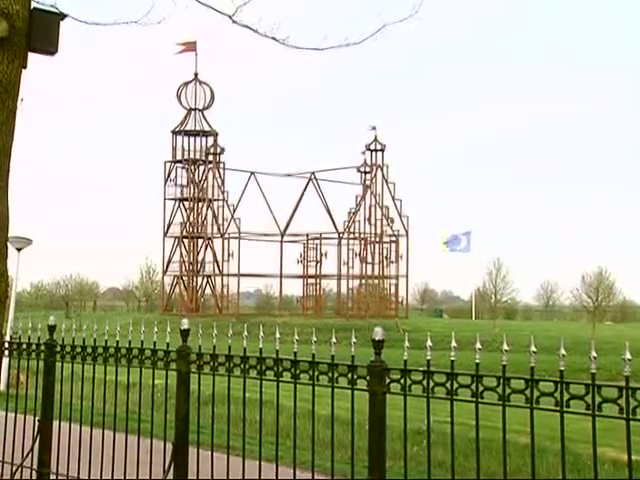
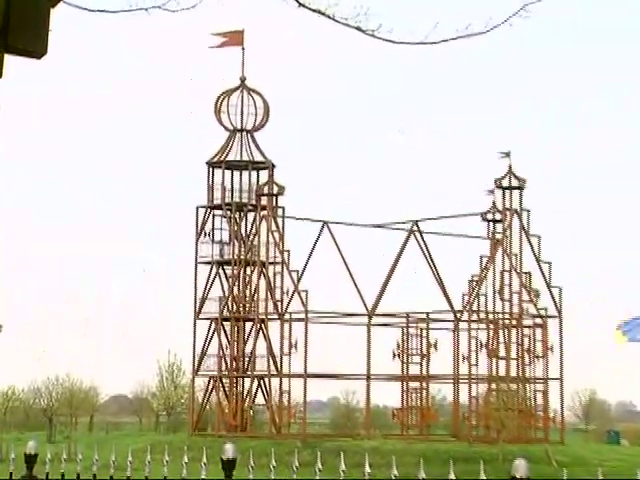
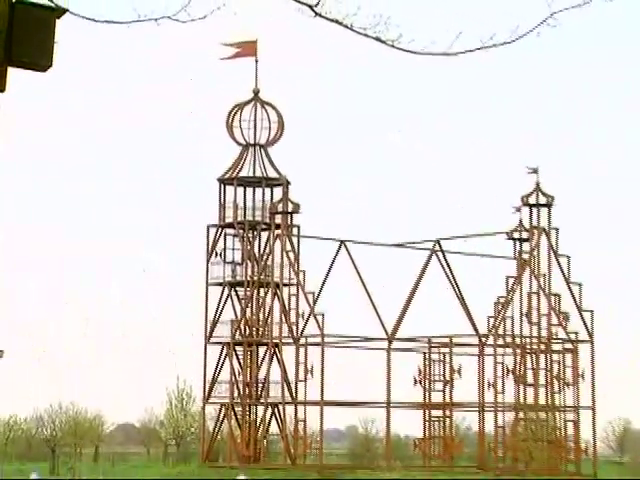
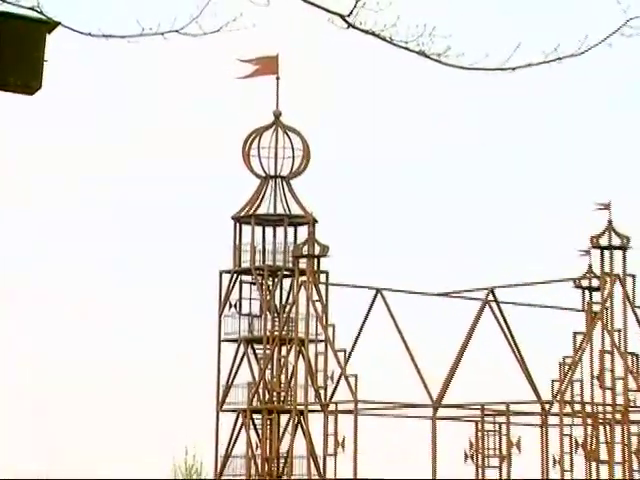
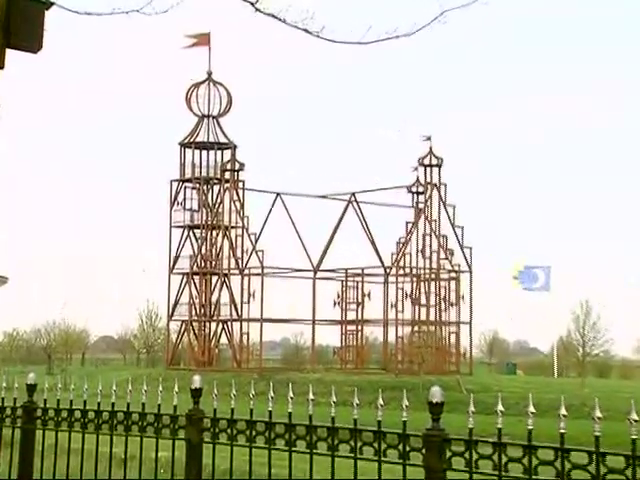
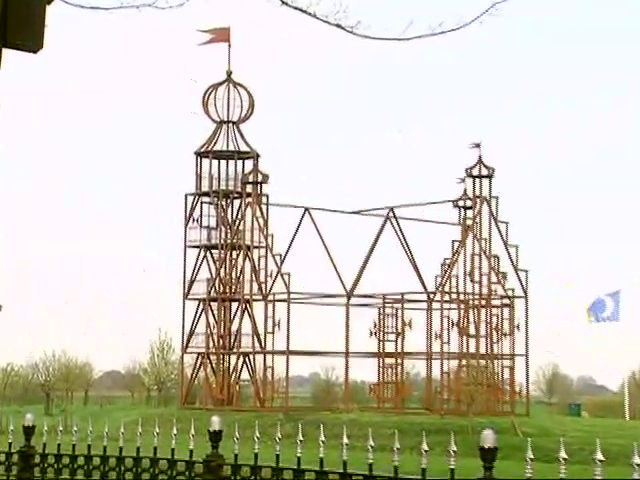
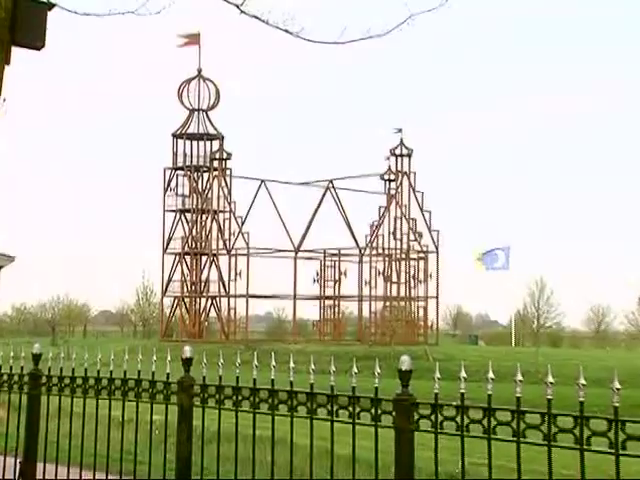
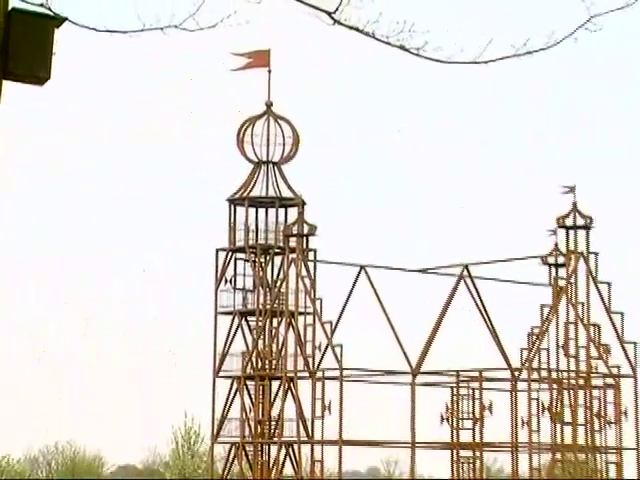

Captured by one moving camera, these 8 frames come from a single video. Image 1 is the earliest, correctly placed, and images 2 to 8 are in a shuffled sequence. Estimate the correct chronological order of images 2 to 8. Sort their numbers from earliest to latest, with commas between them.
7, 5, 6, 2, 3, 8, 4
